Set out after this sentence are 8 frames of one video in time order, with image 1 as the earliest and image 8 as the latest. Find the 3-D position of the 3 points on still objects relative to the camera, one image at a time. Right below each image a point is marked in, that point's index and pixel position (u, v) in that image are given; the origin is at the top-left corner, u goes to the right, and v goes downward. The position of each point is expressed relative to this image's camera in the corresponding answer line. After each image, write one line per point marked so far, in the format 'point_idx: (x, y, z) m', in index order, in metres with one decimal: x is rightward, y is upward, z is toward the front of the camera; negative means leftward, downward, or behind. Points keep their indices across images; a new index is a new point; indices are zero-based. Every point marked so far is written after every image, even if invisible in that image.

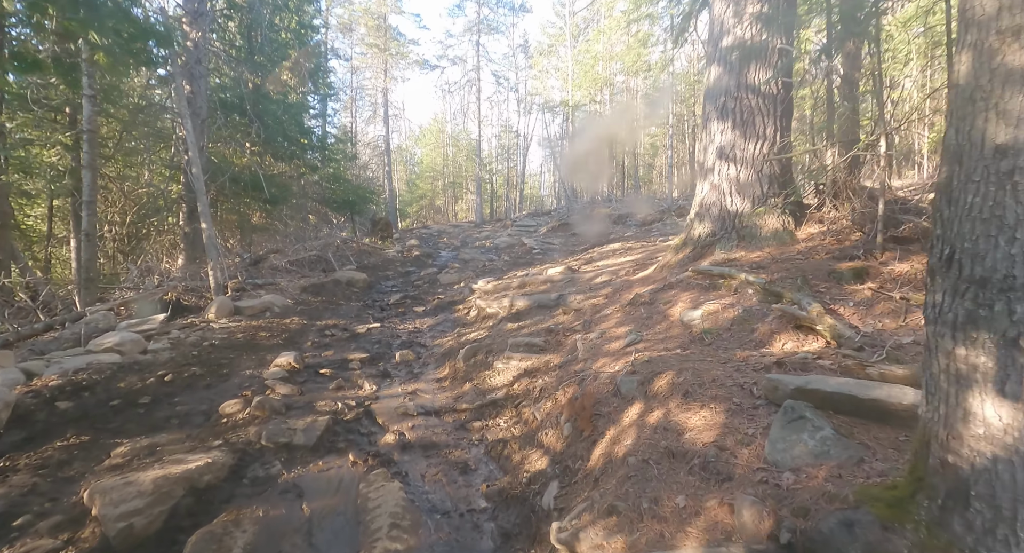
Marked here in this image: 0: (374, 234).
0: (-4.2, +1.3, +18.2) m
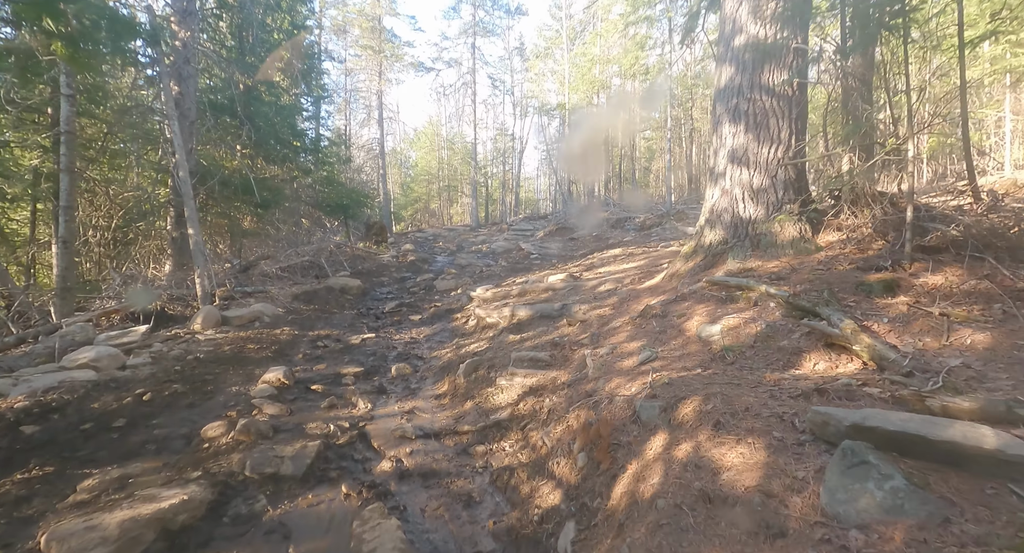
0: (-4.3, +1.1, +17.8) m
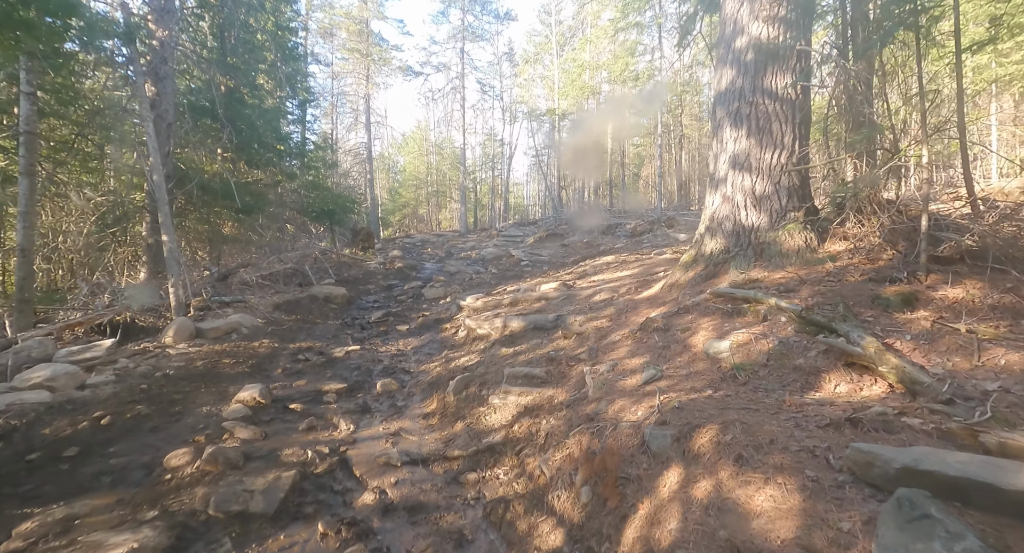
0: (-4.6, +0.9, +17.5) m
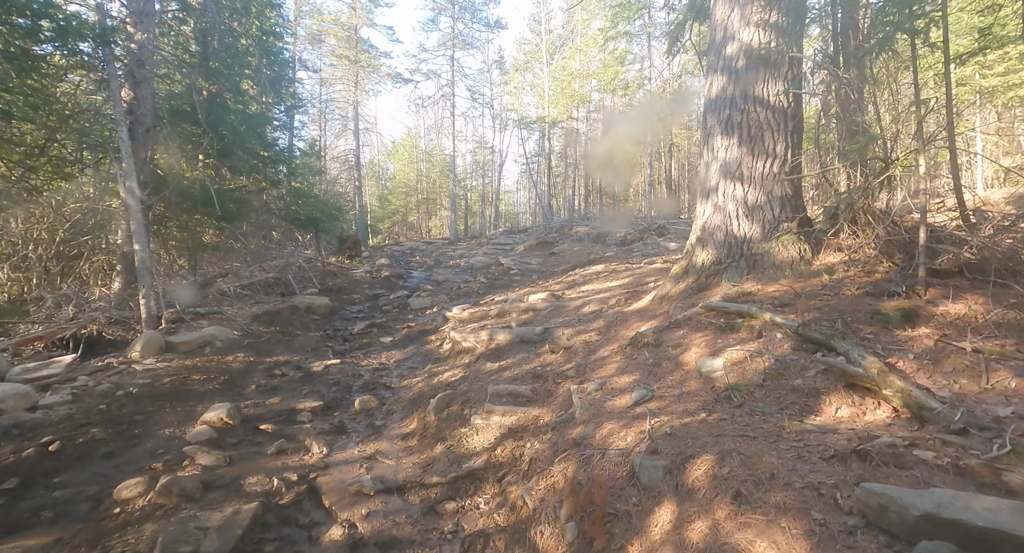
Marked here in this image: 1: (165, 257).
0: (-4.9, +0.7, +17.2) m
1: (-6.7, +0.3, +11.4) m
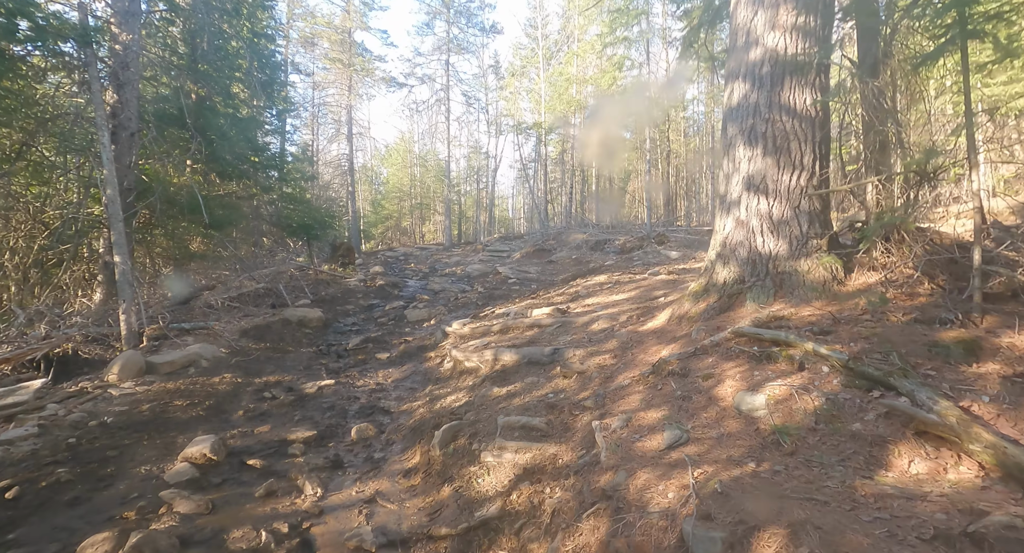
0: (-5.0, +0.5, +16.8) m
1: (-6.7, +0.1, +11.0) m
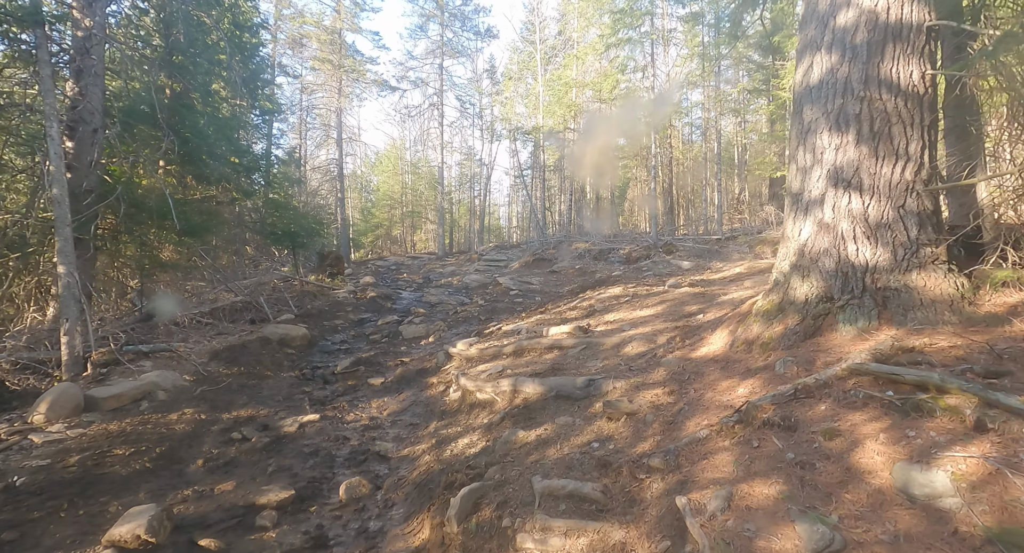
0: (-5.0, +0.2, +15.7) m
1: (-6.6, -0.1, +9.8) m
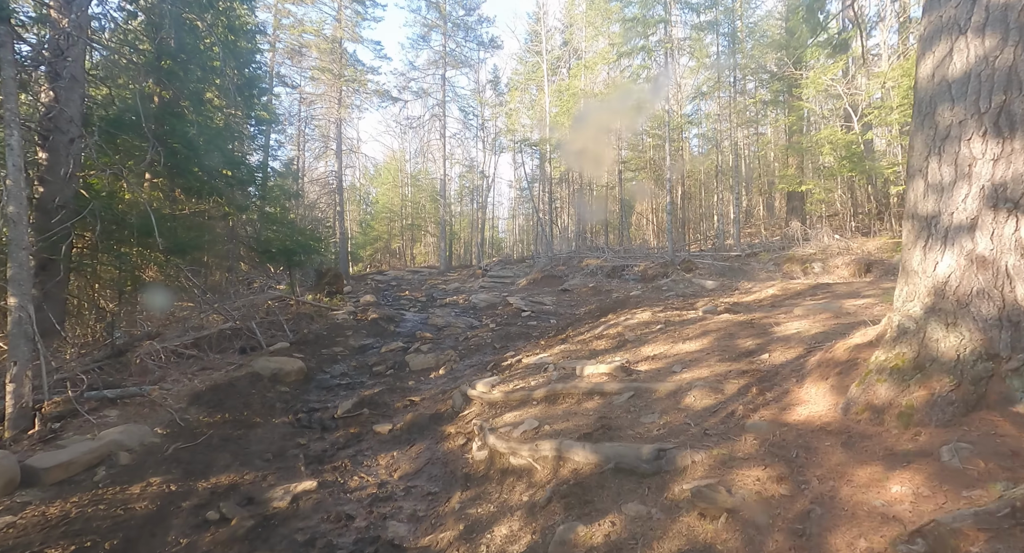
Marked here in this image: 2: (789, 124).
0: (-4.7, -0.3, +14.7) m
1: (-6.3, -0.4, +8.8) m
2: (+8.9, +4.9, +19.1) m
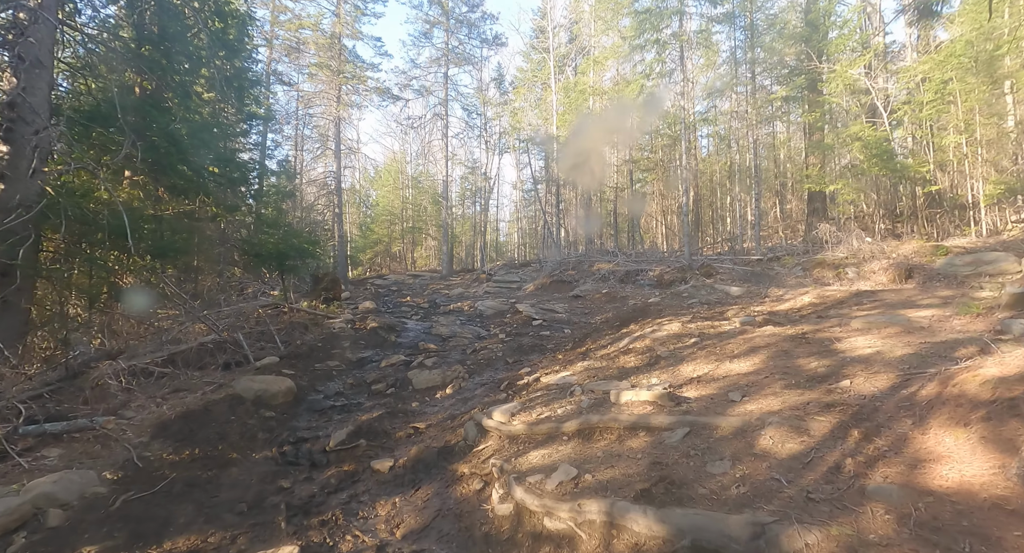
0: (-4.5, -0.4, +13.7) m
1: (-6.1, -0.5, +7.8) m
2: (+9.1, +4.7, +18.2) m
